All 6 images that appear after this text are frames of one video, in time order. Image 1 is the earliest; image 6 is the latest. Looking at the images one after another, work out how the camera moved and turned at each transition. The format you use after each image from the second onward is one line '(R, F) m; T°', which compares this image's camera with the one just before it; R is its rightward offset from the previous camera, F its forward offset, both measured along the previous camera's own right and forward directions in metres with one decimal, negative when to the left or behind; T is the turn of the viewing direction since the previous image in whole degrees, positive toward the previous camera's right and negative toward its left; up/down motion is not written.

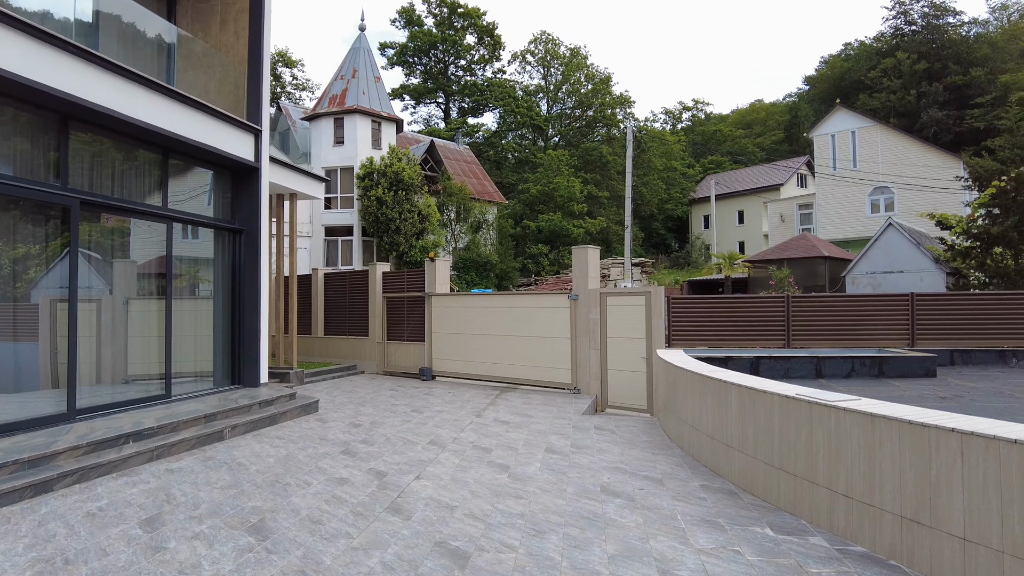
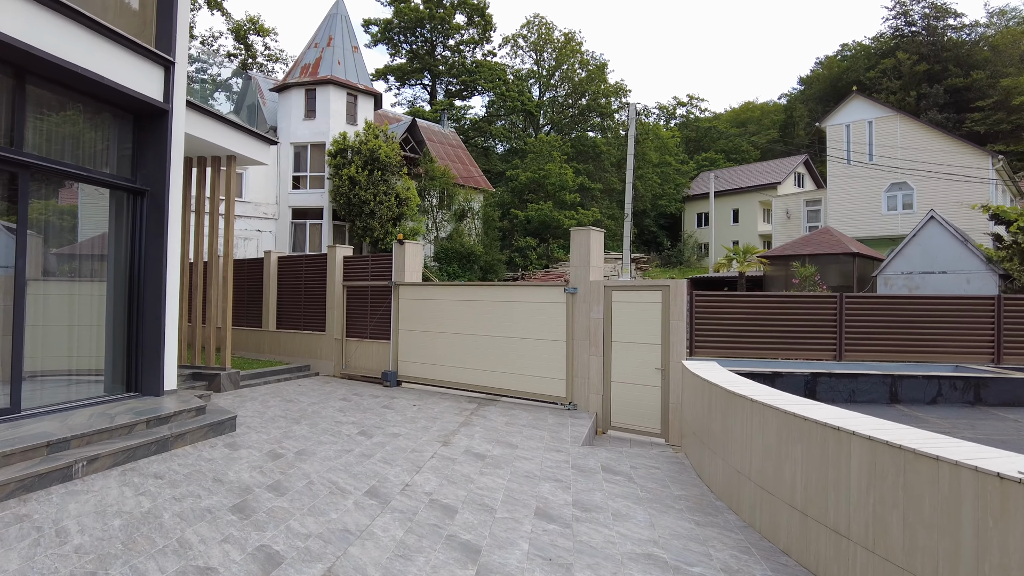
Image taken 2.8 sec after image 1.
(0.0, +1.9) m; +1°
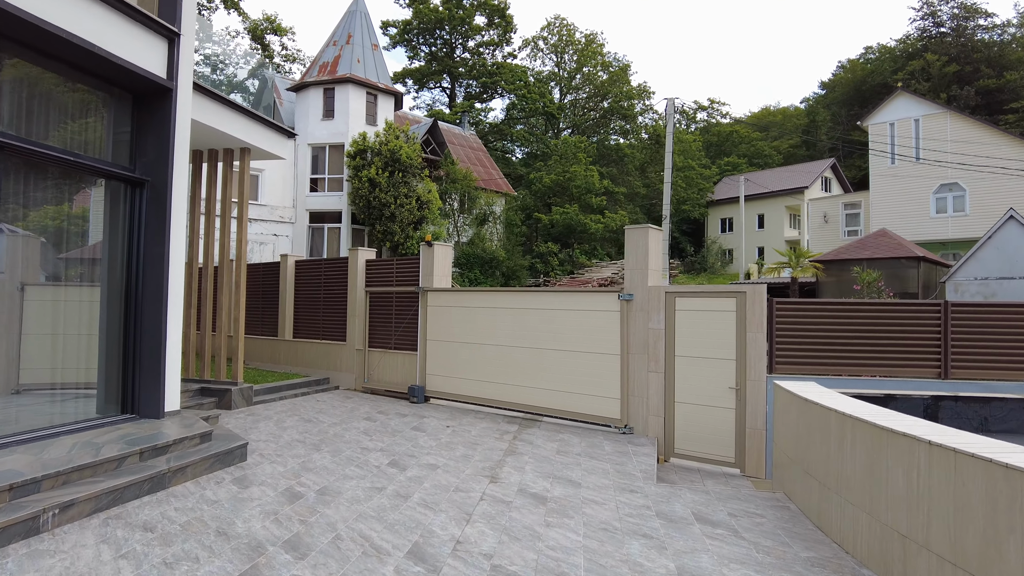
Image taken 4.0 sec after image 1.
(-0.4, +0.9) m; -1°
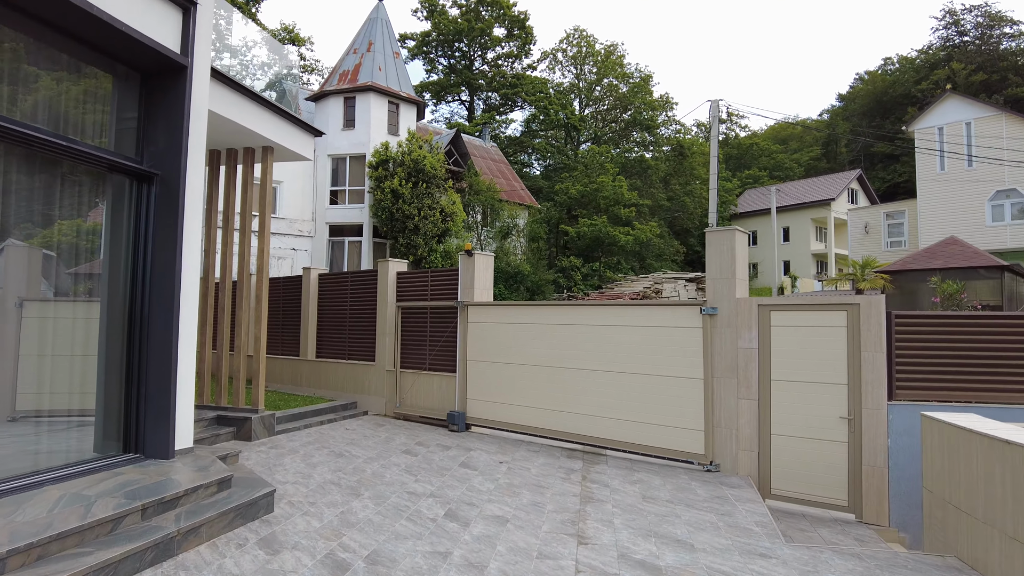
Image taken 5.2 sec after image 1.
(-0.5, +0.9) m; -1°
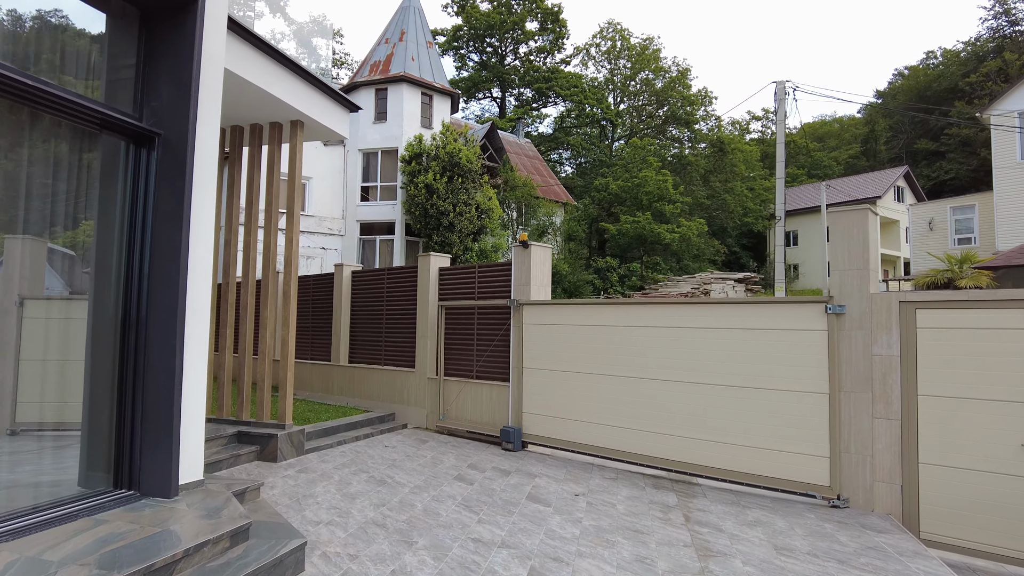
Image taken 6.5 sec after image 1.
(-0.4, +1.1) m; -2°
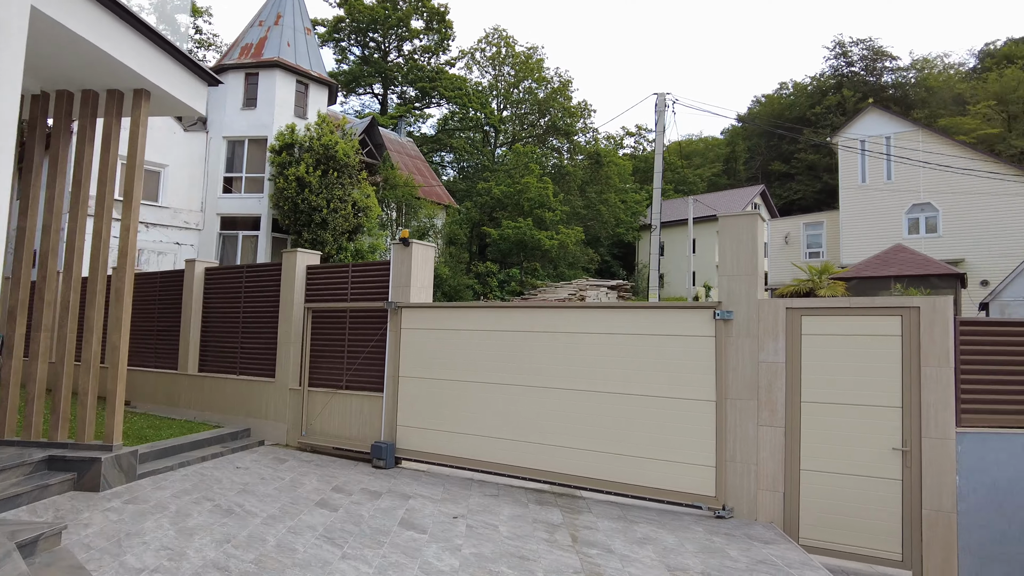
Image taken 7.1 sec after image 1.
(0.0, +0.5) m; +11°
